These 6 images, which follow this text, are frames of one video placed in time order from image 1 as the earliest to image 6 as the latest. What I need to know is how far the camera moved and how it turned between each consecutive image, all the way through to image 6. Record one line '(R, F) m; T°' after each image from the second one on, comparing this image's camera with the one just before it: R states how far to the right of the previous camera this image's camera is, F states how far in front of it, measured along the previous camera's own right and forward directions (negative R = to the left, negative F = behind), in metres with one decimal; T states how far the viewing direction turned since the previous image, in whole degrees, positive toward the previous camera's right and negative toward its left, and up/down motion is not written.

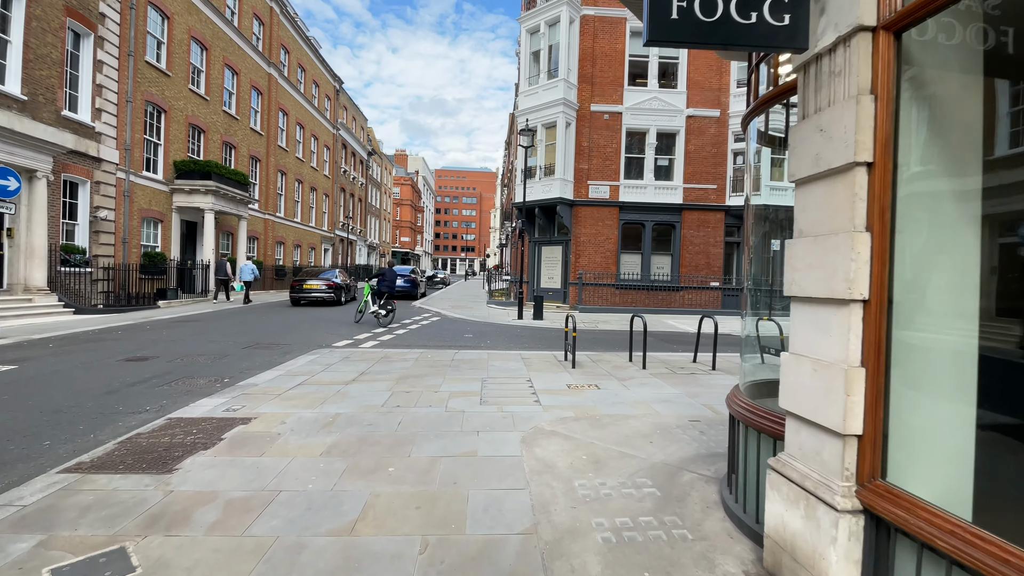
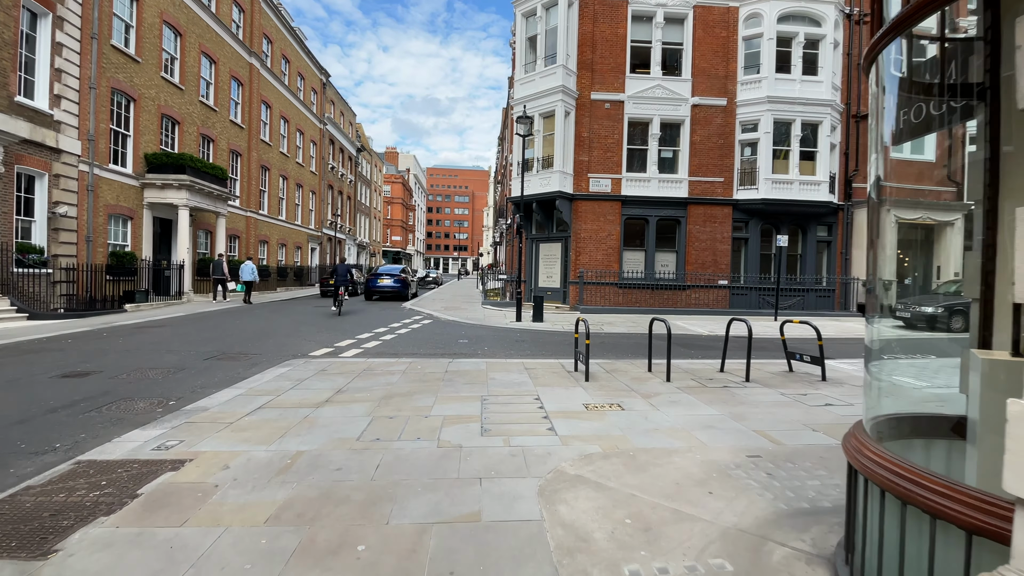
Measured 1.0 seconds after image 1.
(-0.1, +1.1) m; +1°
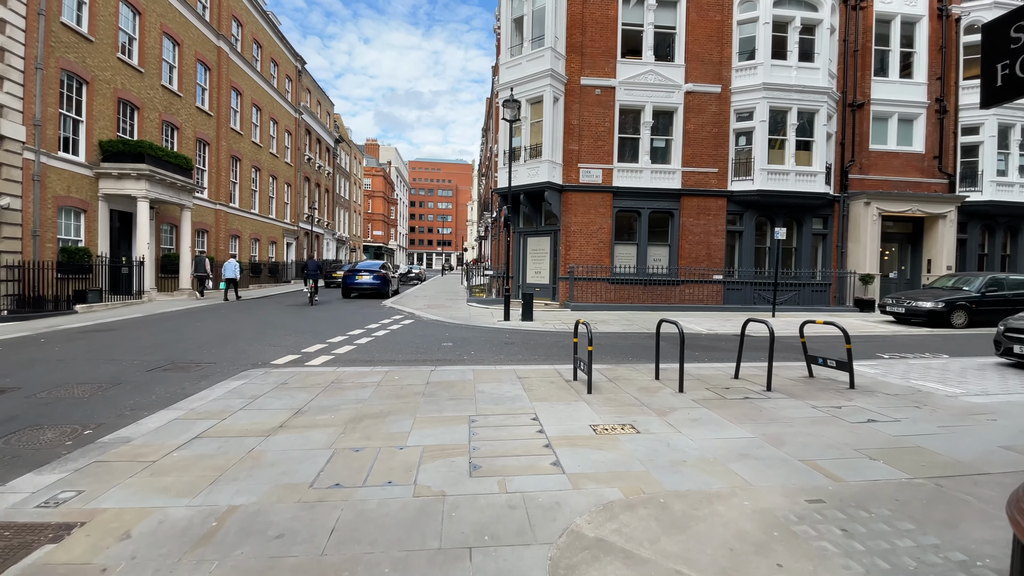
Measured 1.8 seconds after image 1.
(-0.1, +0.9) m; +2°
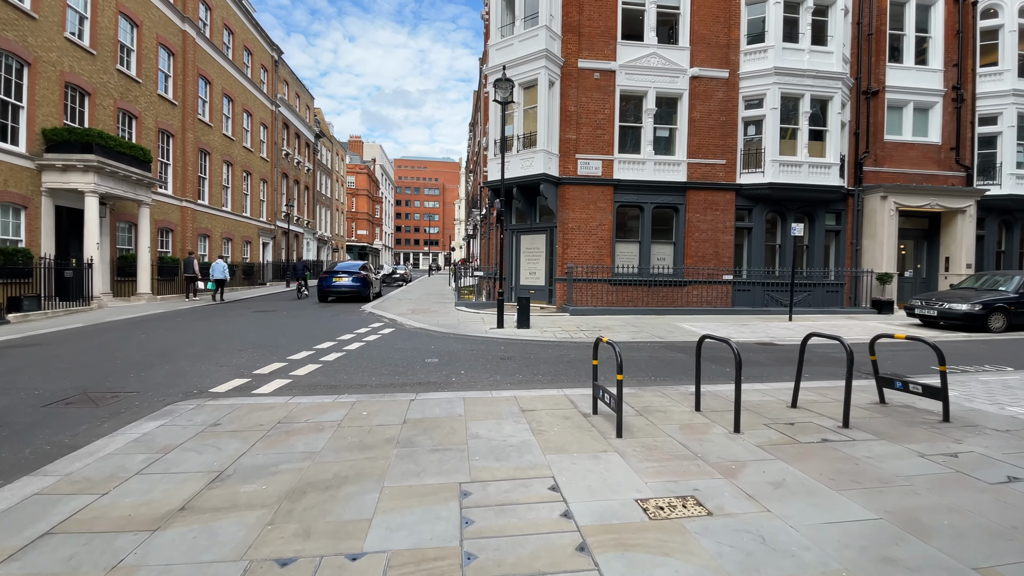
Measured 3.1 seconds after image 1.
(-0.1, +1.4) m; +1°
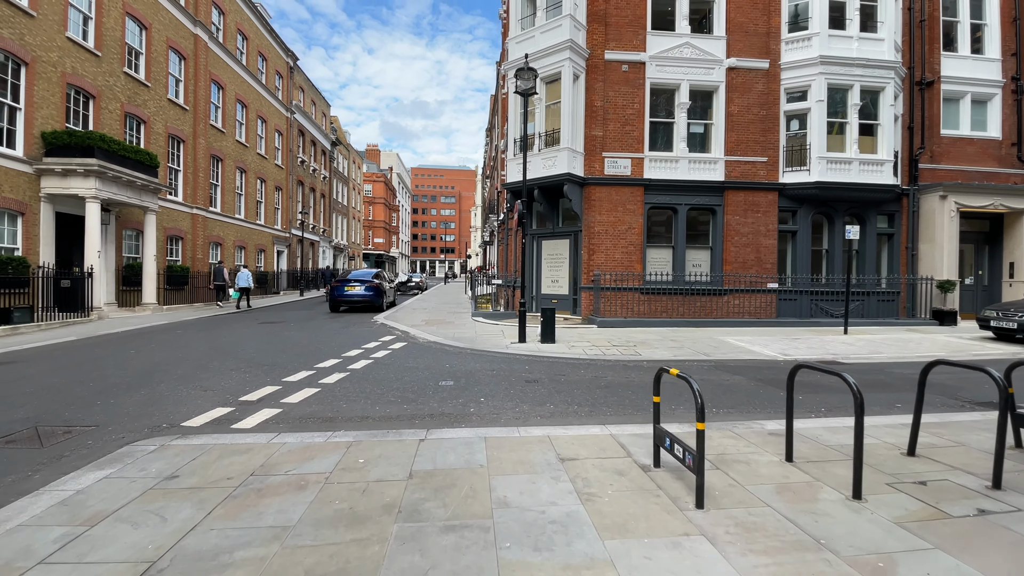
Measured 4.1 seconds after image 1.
(-0.2, +1.1) m; -2°
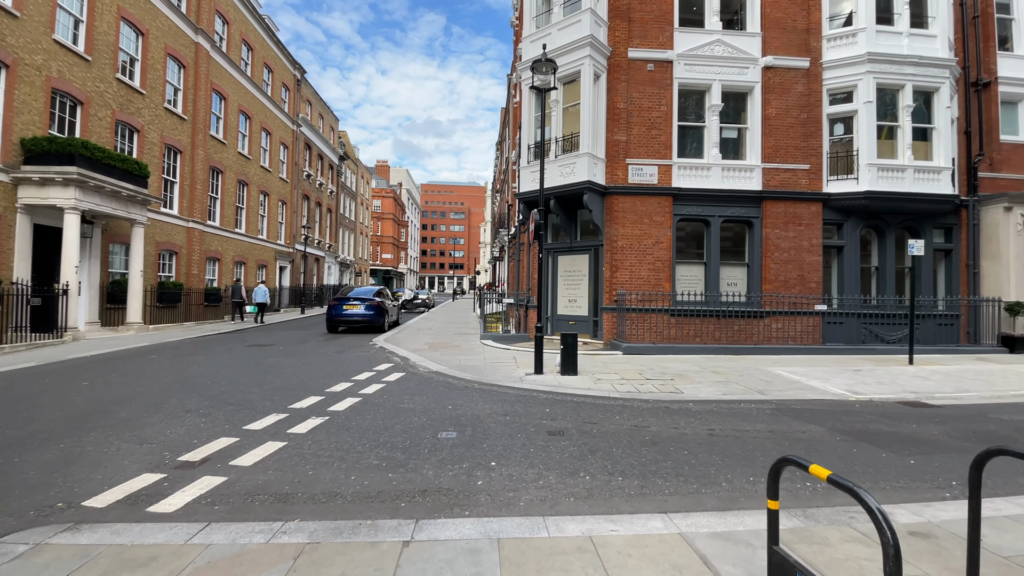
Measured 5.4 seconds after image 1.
(-0.1, +1.4) m; -1°
